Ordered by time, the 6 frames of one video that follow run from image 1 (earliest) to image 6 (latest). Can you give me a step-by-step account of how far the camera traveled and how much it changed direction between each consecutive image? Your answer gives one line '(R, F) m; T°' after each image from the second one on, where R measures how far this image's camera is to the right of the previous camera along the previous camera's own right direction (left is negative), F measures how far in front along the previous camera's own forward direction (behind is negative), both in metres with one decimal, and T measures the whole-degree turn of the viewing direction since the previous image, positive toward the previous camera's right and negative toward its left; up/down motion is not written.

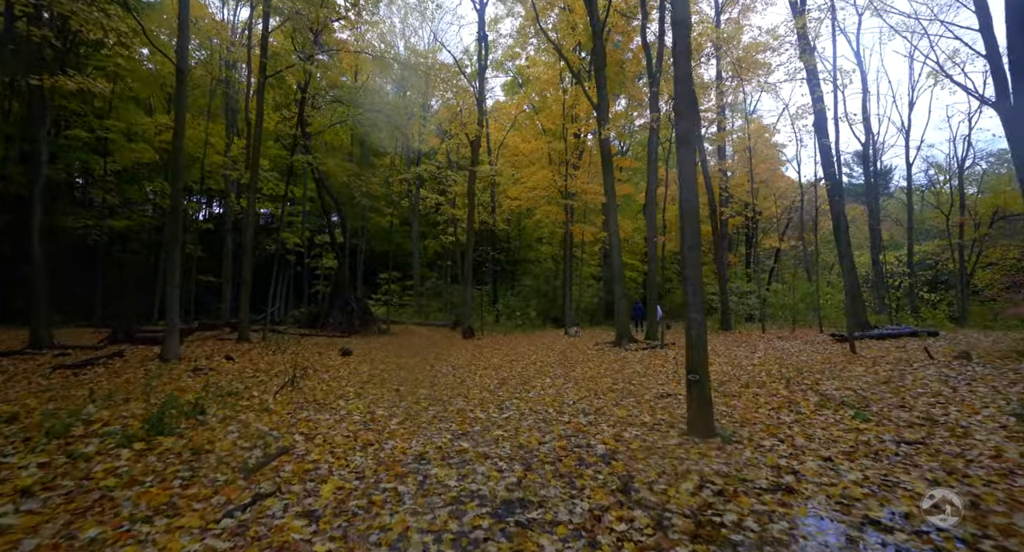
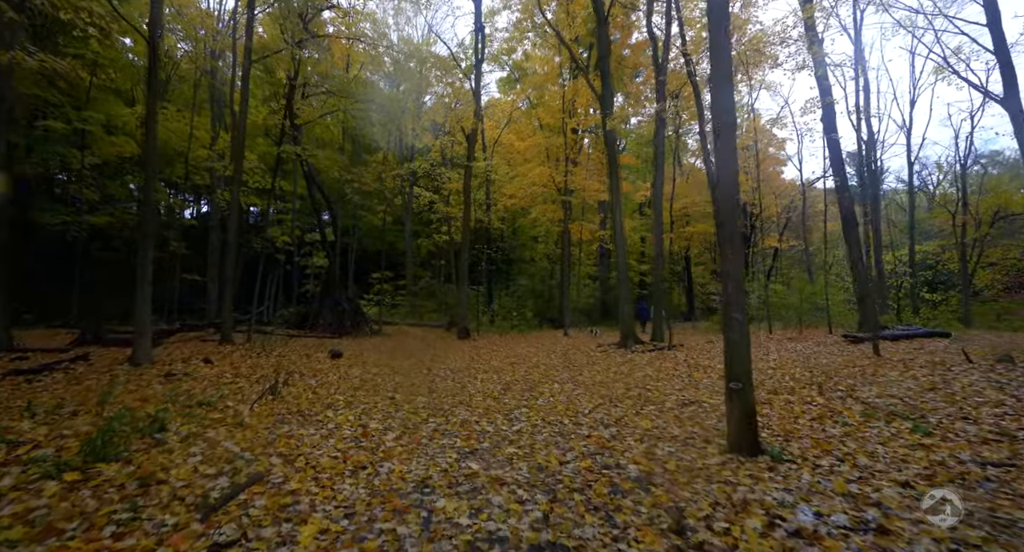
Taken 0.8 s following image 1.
(-0.2, +0.6) m; +1°
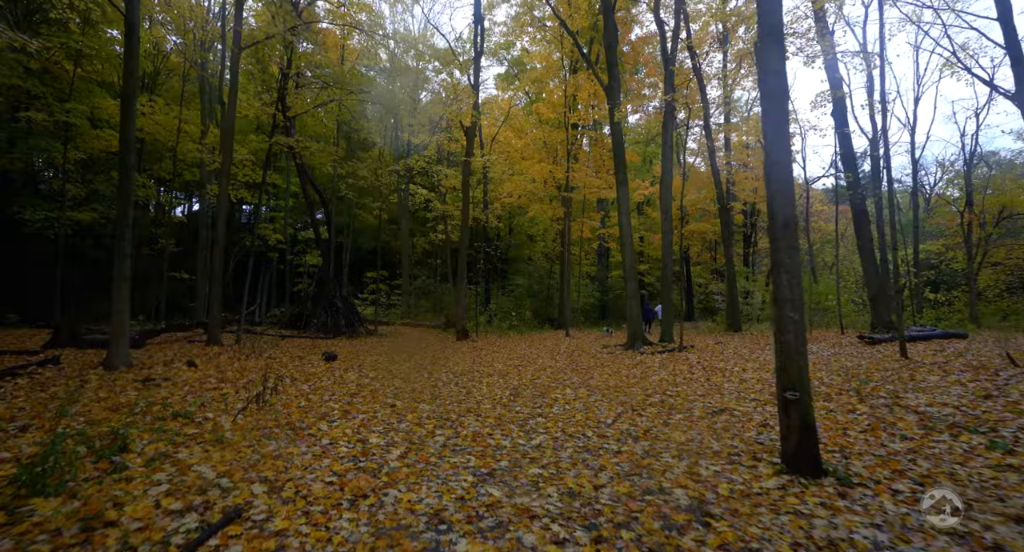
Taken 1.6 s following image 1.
(-0.2, +0.5) m; +1°
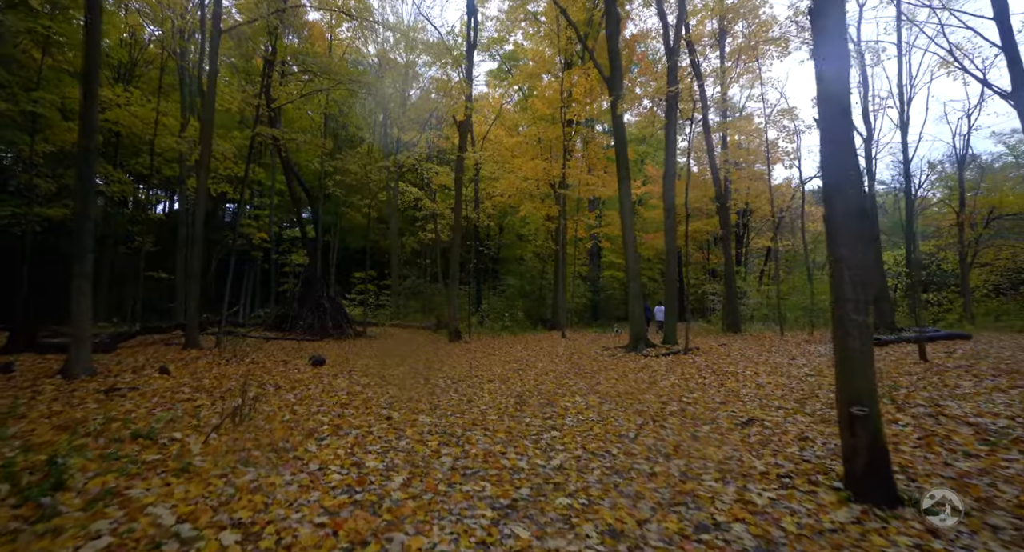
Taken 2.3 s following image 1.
(-0.2, +0.5) m; +1°
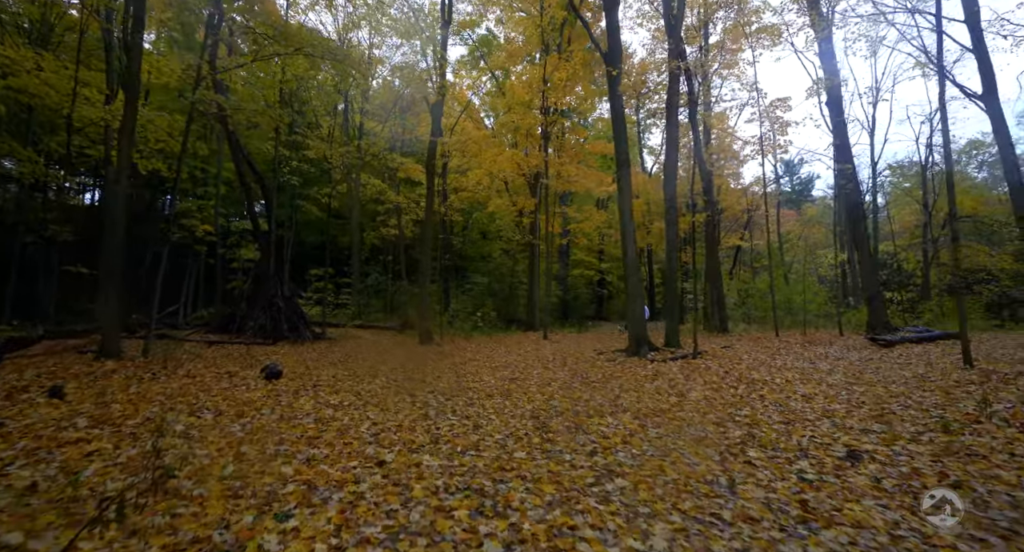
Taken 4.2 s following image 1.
(-0.6, +1.3) m; +5°
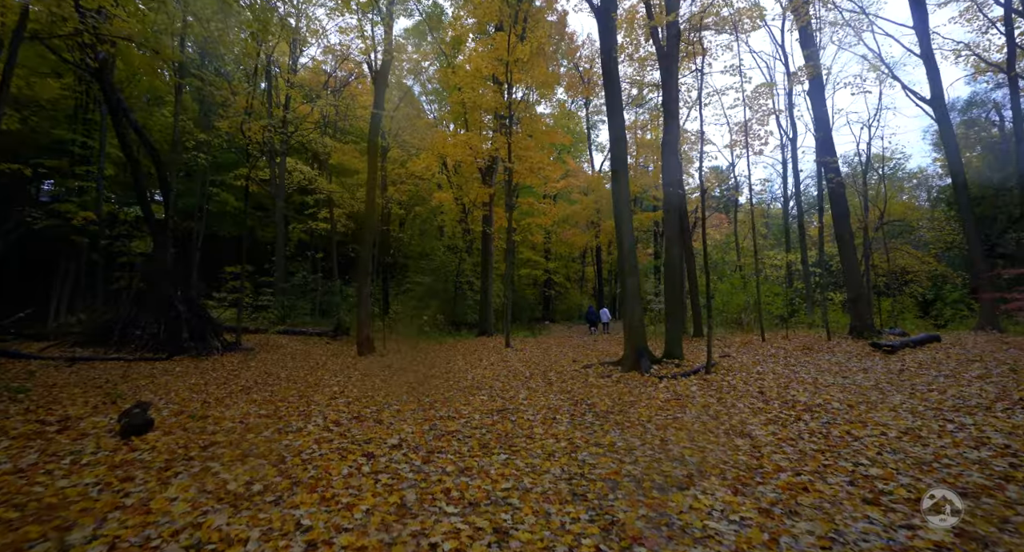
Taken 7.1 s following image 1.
(-0.7, +2.2) m; +8°
